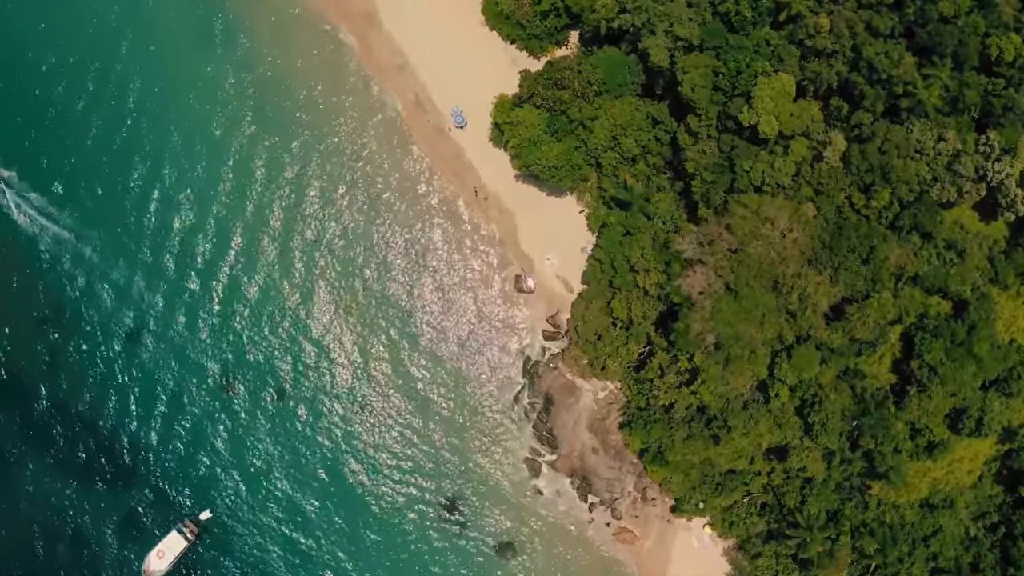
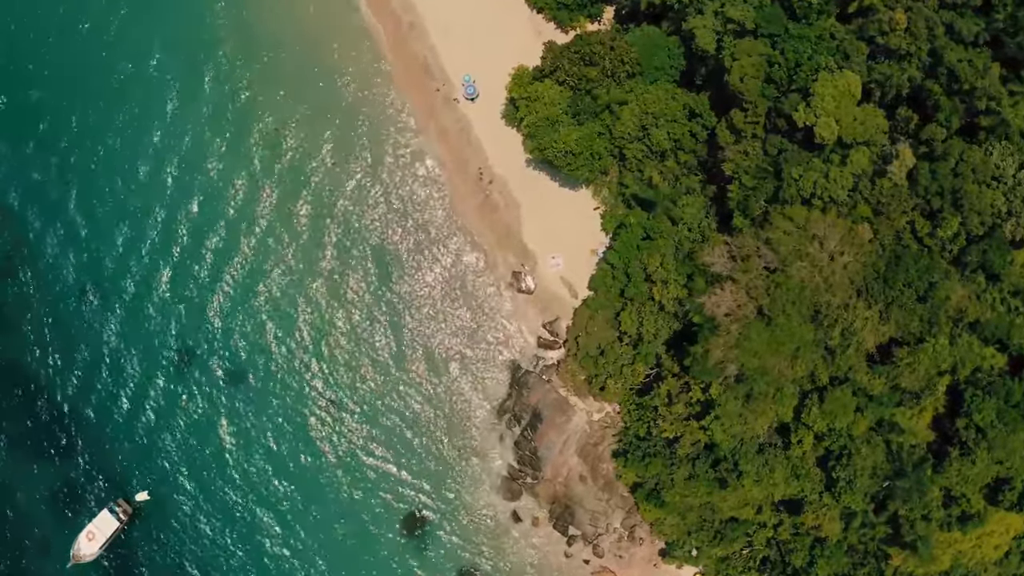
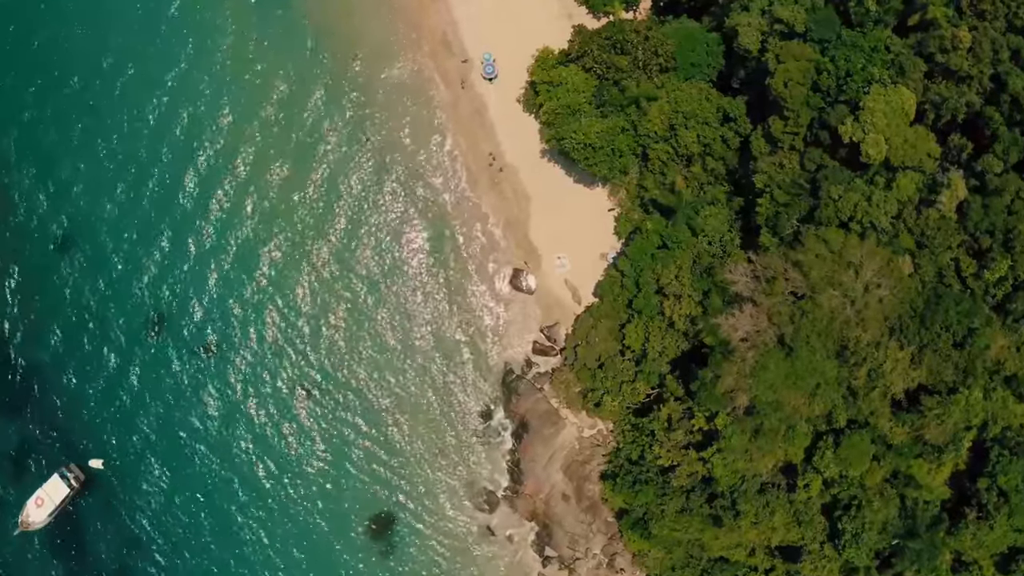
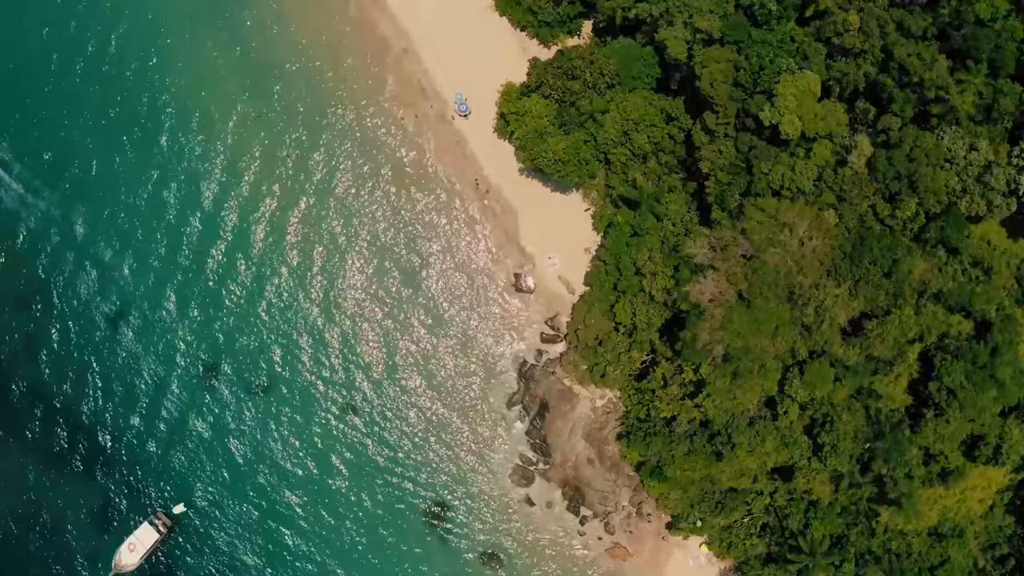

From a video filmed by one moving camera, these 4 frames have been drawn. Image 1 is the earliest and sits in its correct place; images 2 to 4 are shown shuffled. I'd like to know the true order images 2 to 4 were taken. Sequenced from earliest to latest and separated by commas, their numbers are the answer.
4, 2, 3
